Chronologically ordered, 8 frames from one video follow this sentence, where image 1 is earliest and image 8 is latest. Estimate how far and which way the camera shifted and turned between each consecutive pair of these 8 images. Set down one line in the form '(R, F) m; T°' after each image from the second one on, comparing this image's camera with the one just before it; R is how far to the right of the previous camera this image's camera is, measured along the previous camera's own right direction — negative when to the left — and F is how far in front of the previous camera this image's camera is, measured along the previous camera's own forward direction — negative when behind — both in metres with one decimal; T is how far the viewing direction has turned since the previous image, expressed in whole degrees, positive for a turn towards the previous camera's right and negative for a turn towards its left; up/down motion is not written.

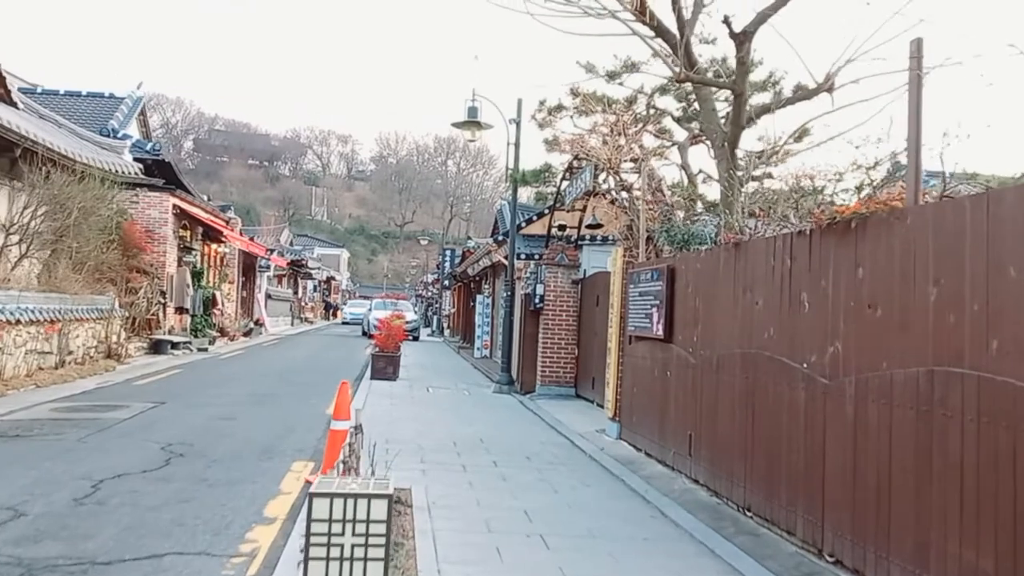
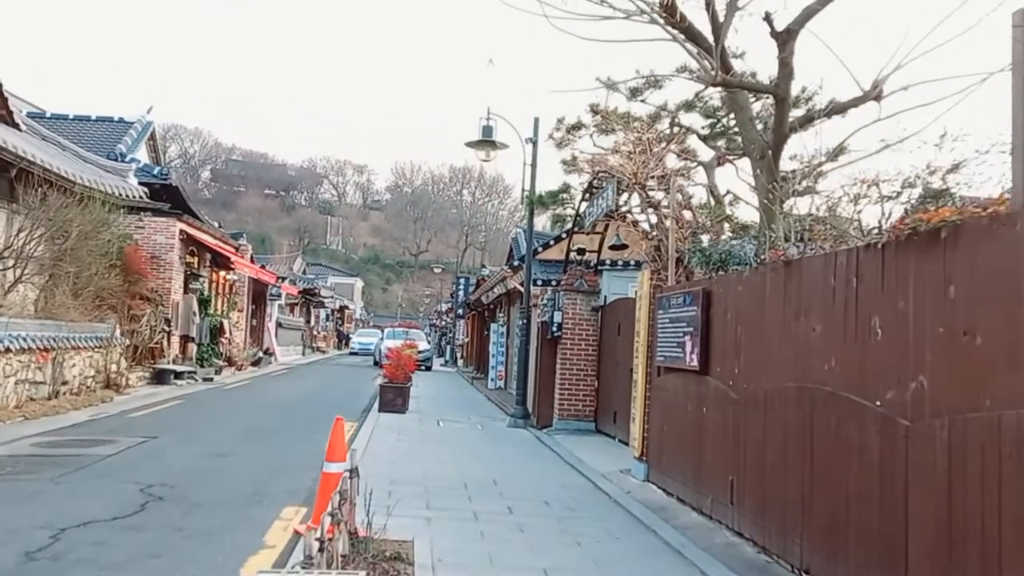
(0.0, +0.8) m; -1°
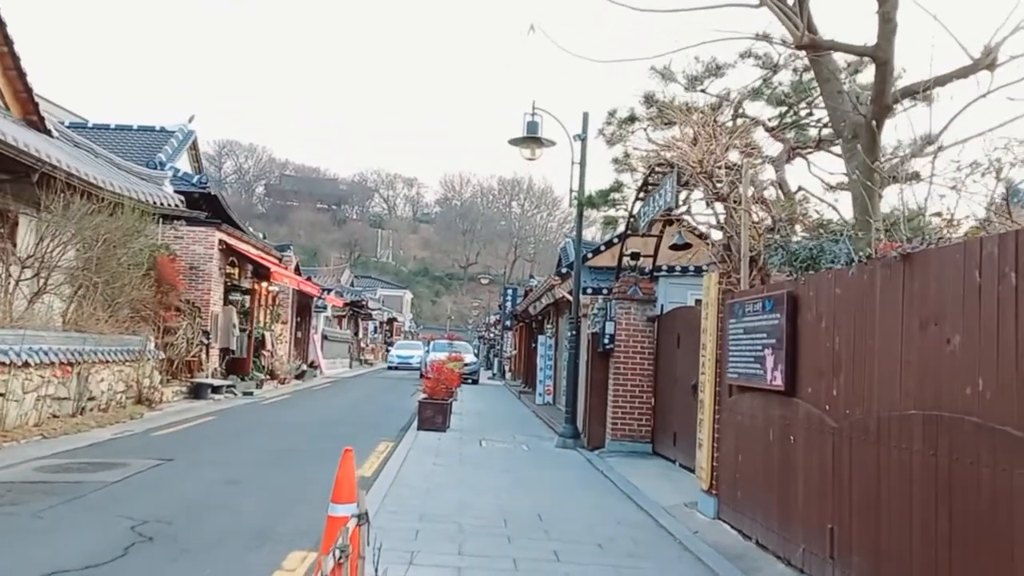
(0.0, +1.2) m; -3°
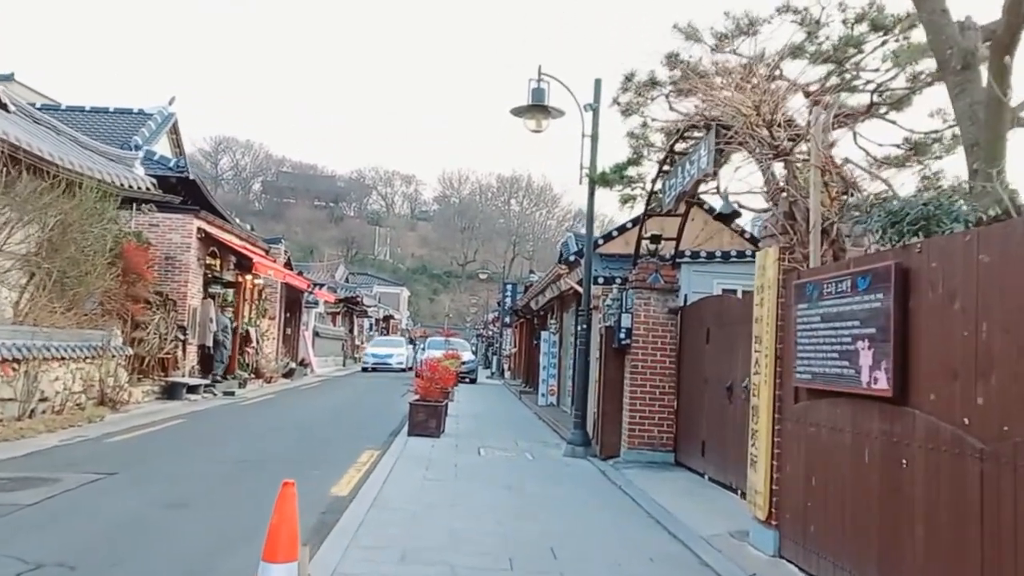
(-0.1, +1.6) m; 0°
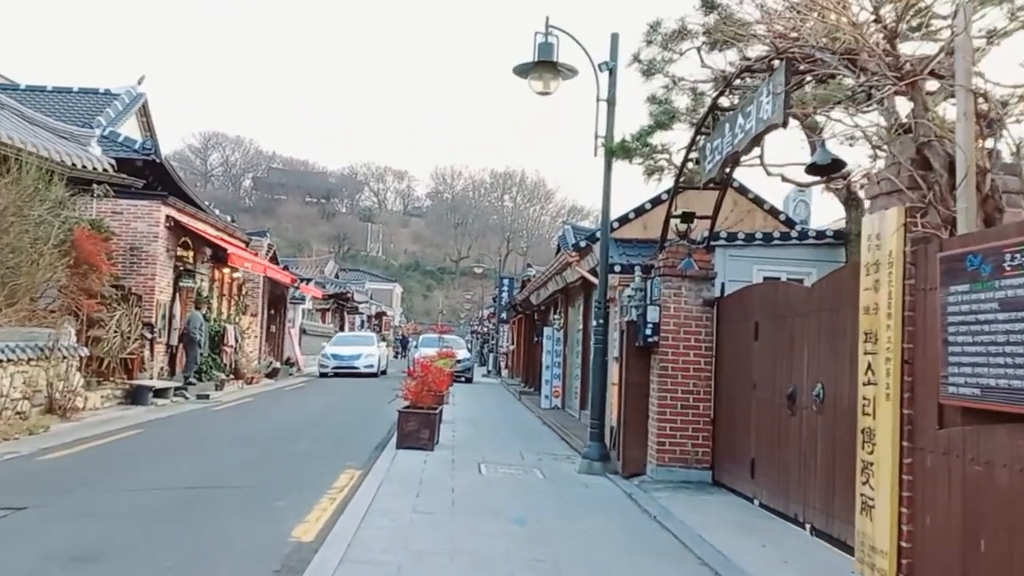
(-0.1, +1.8) m; 0°
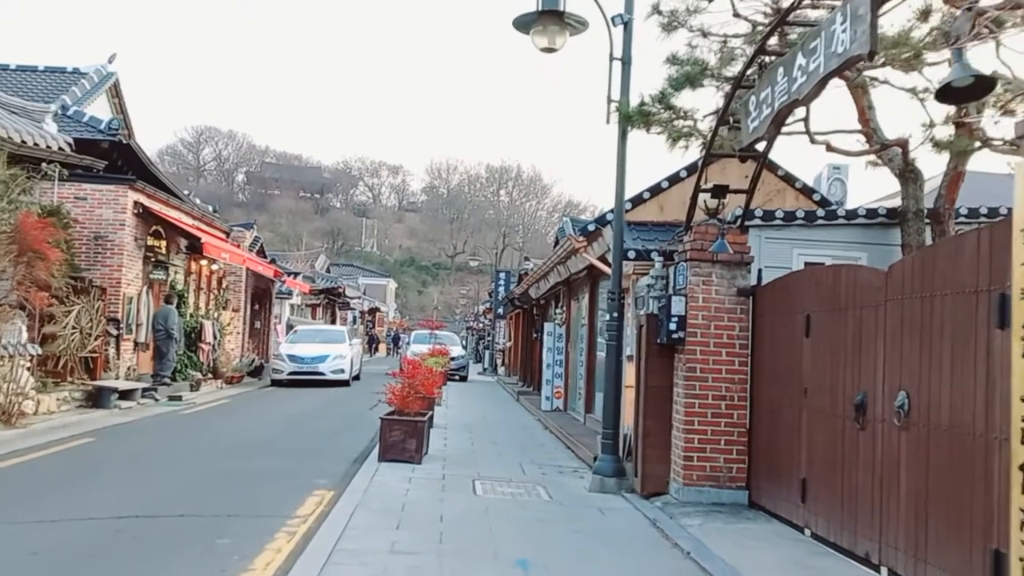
(0.0, +1.5) m; 0°
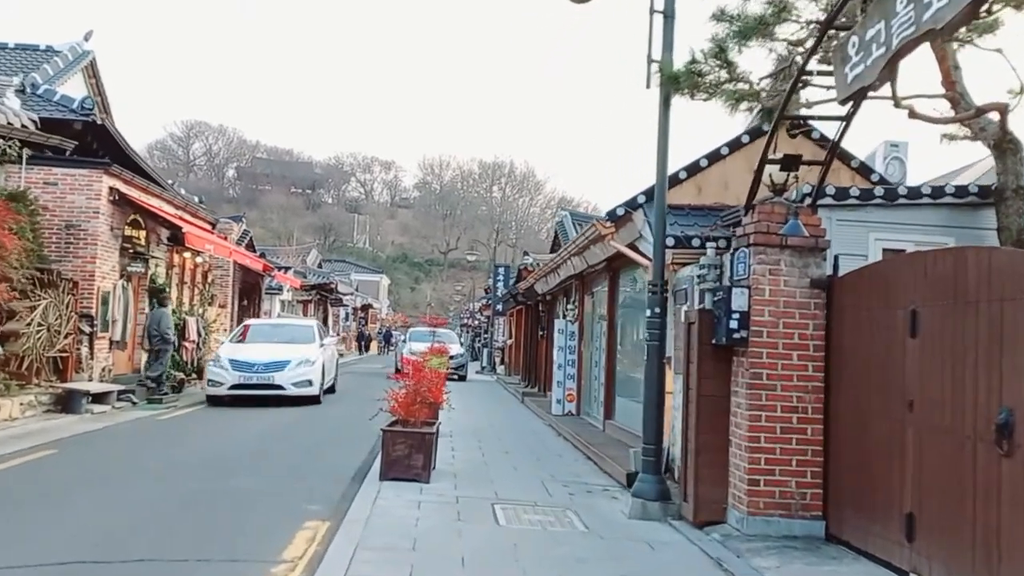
(-0.3, +1.3) m; +1°
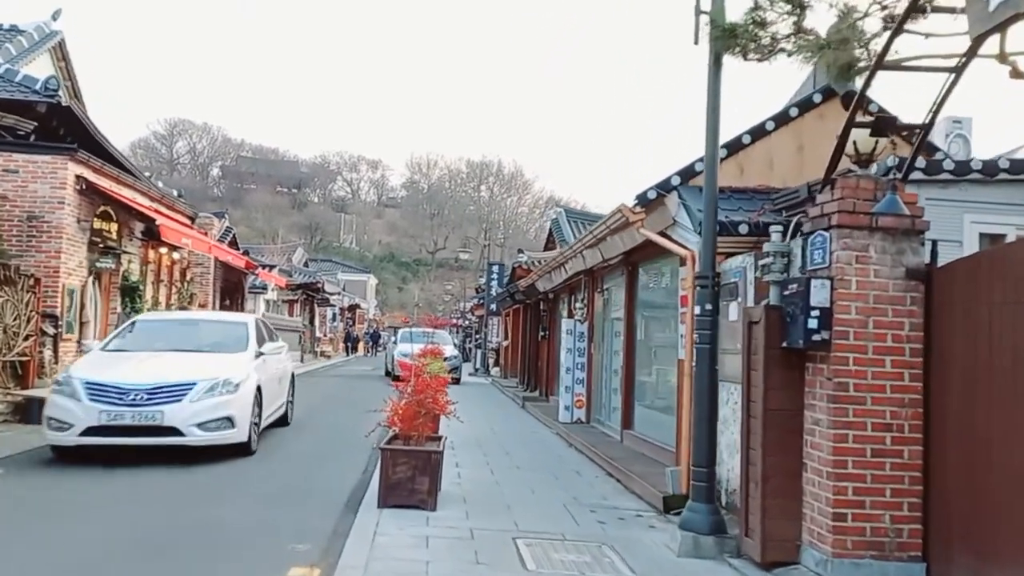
(-0.3, +1.3) m; +1°
